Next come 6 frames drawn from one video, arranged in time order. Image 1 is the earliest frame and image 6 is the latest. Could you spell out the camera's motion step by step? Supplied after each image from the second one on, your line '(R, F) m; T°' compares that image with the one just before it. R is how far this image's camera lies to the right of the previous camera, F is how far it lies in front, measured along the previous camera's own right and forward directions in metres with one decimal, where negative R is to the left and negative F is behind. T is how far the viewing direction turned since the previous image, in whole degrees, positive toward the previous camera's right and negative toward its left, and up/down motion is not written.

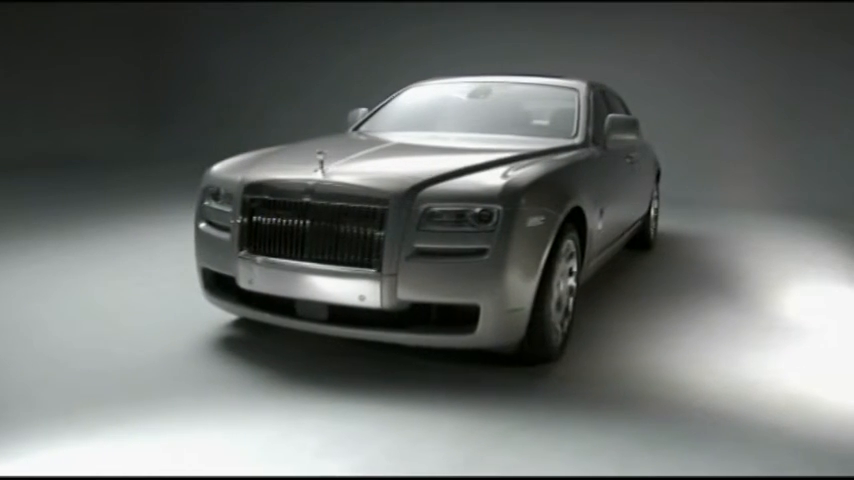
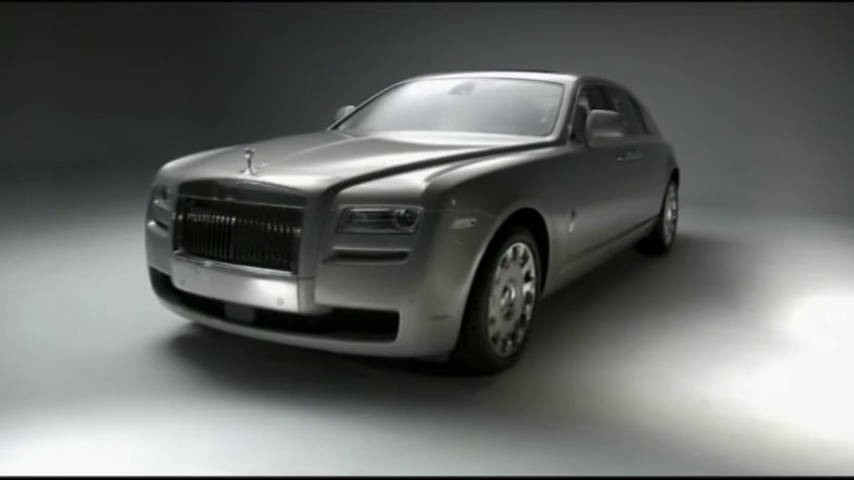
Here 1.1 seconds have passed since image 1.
(+0.5, +0.2) m; -6°
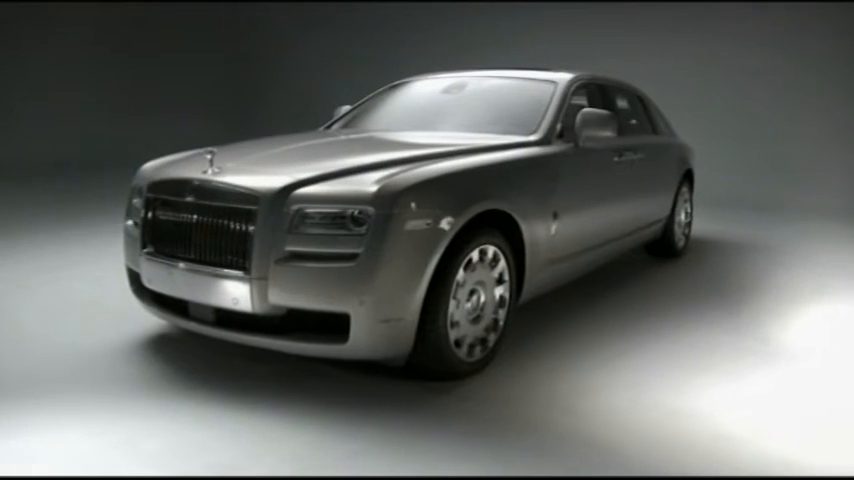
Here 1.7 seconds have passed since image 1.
(+0.3, +0.1) m; -4°
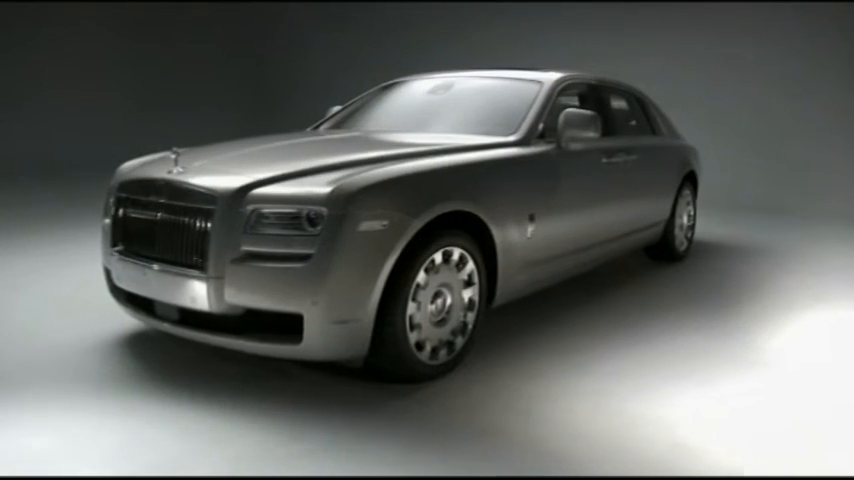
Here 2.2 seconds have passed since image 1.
(+0.3, 0.0) m; -3°
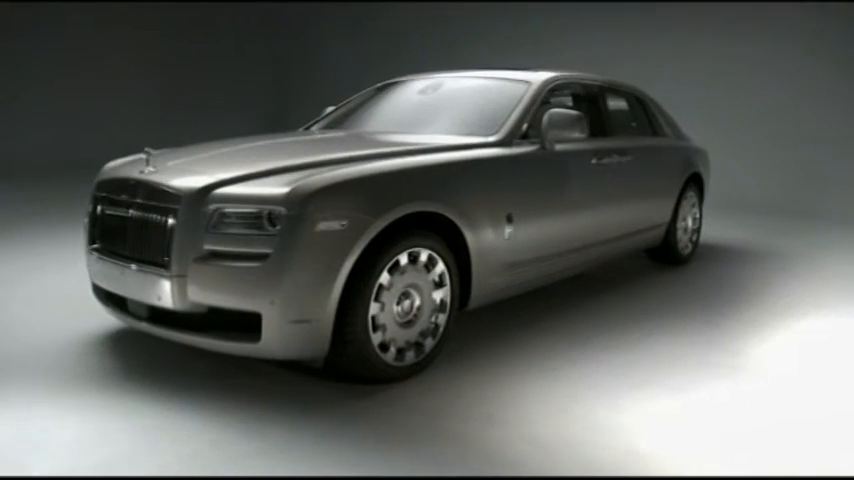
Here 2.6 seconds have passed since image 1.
(+0.3, 0.0) m; -3°
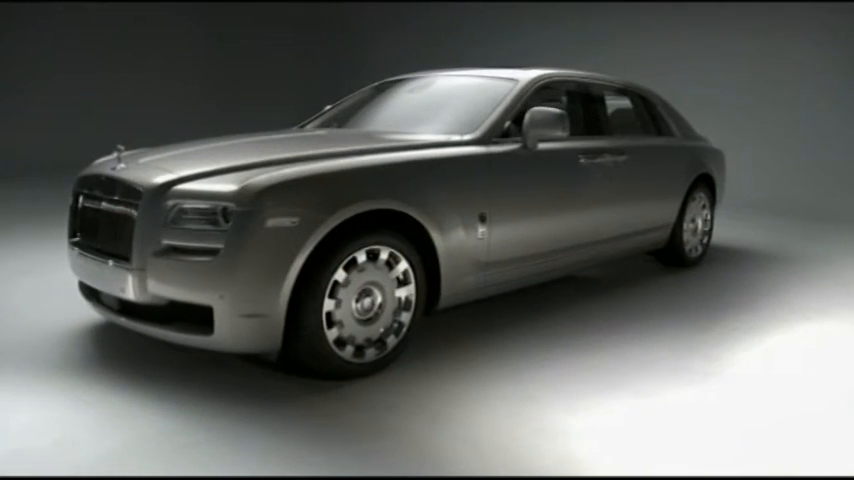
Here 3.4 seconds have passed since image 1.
(+0.4, 0.0) m; -5°
